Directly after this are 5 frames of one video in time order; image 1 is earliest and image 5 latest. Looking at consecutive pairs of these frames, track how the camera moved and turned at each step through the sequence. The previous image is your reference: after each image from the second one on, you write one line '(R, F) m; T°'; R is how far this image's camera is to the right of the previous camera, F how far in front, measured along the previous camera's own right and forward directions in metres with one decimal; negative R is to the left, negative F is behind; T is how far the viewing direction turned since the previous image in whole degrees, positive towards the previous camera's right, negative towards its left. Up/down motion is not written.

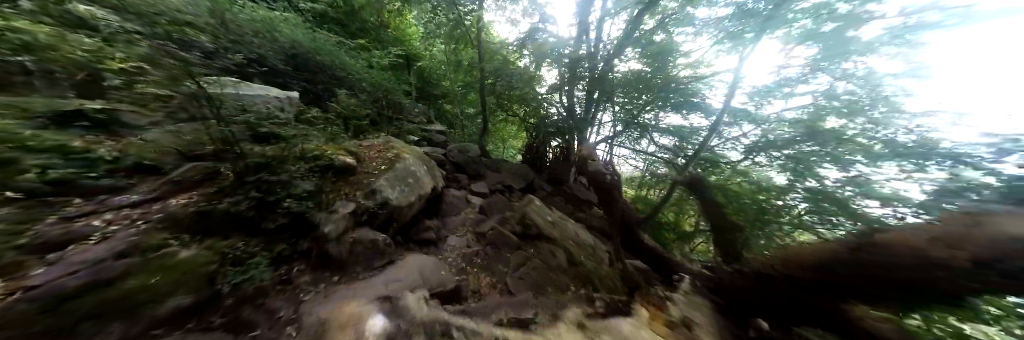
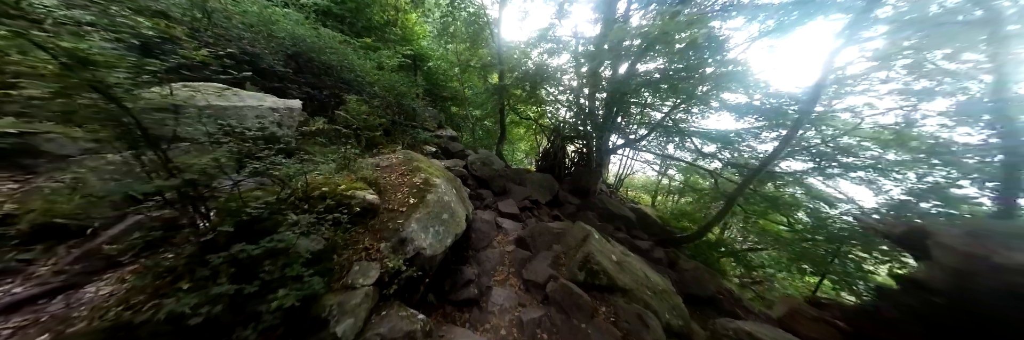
(-0.7, +0.7) m; -1°
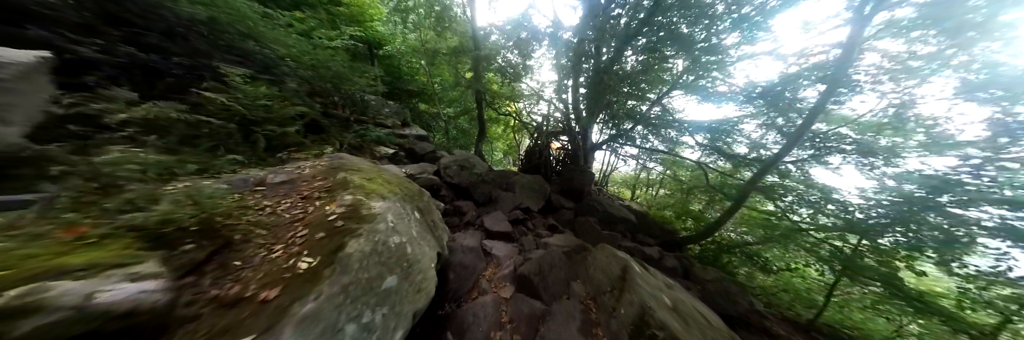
(-0.2, +1.1) m; +6°
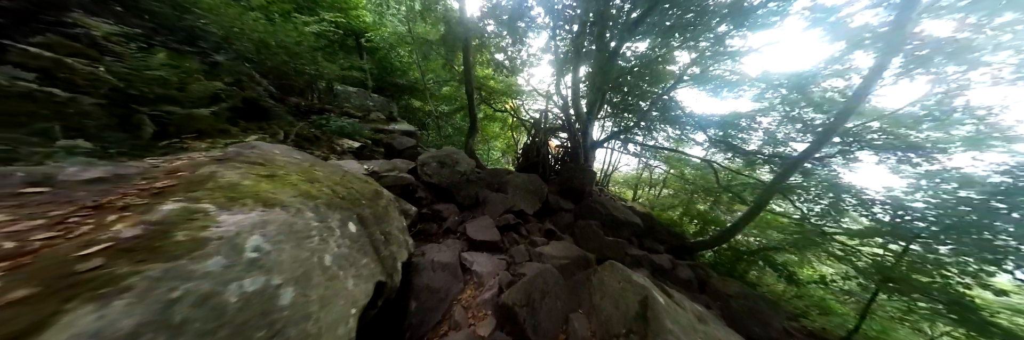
(+0.2, +0.6) m; 0°
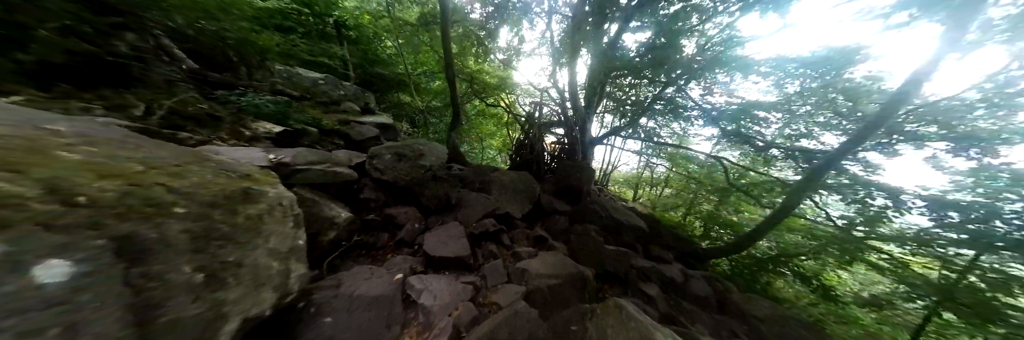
(+0.3, +0.8) m; 0°
